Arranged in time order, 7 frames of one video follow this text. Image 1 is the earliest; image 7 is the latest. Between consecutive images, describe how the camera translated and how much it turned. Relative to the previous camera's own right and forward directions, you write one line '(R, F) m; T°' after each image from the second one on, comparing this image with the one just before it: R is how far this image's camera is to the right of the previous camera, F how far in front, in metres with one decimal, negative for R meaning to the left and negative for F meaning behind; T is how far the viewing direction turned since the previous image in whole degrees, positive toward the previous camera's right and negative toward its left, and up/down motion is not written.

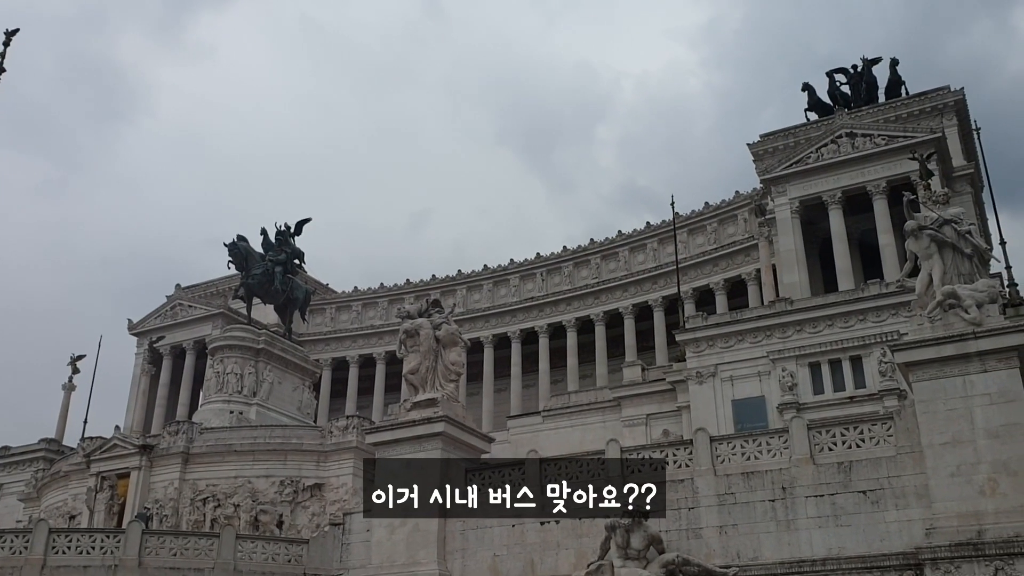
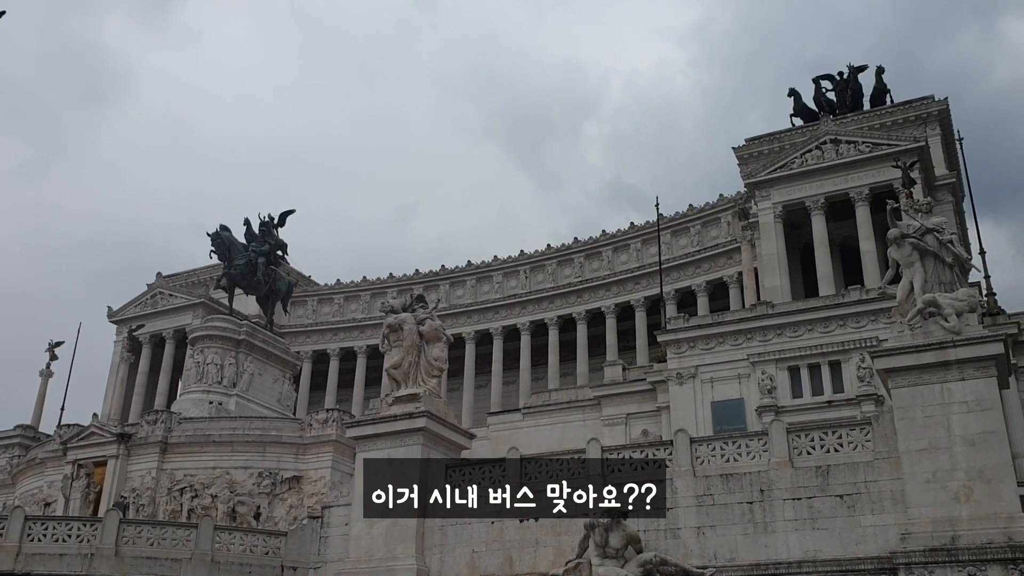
(0.0, 0.0) m; +1°
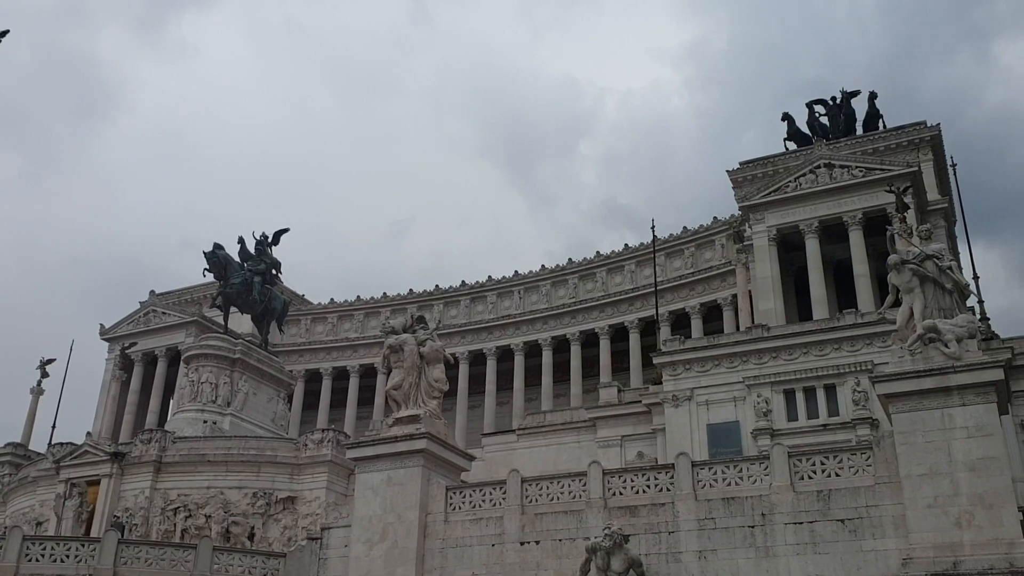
(-0.2, -0.1) m; 0°
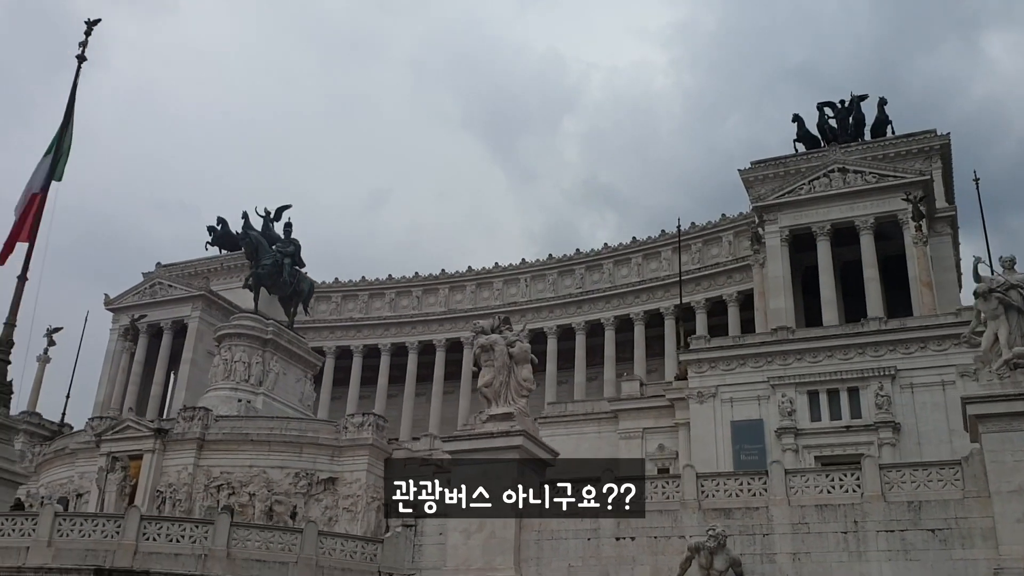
(-2.2, -0.8) m; +1°
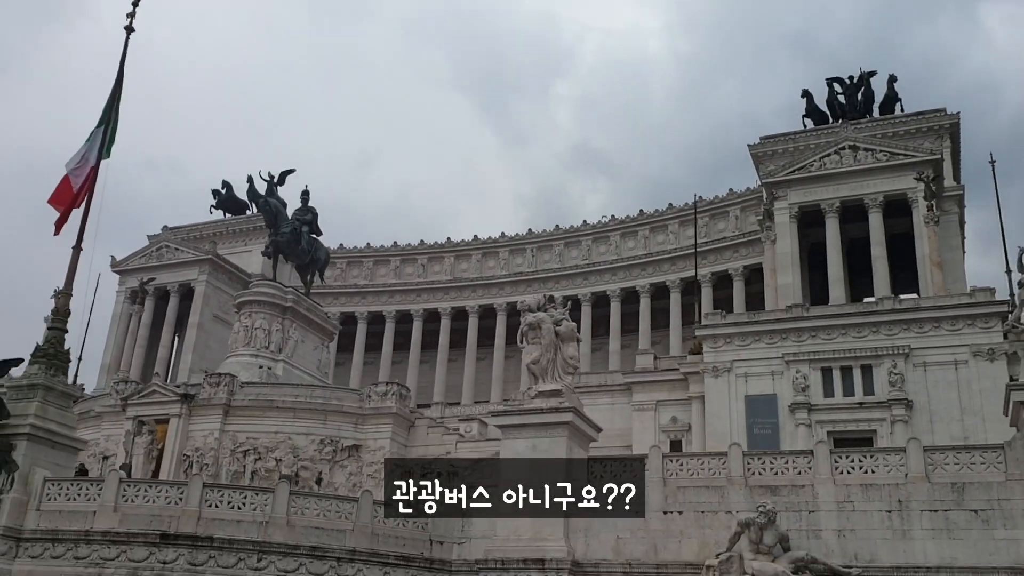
(-1.2, -0.4) m; +1°
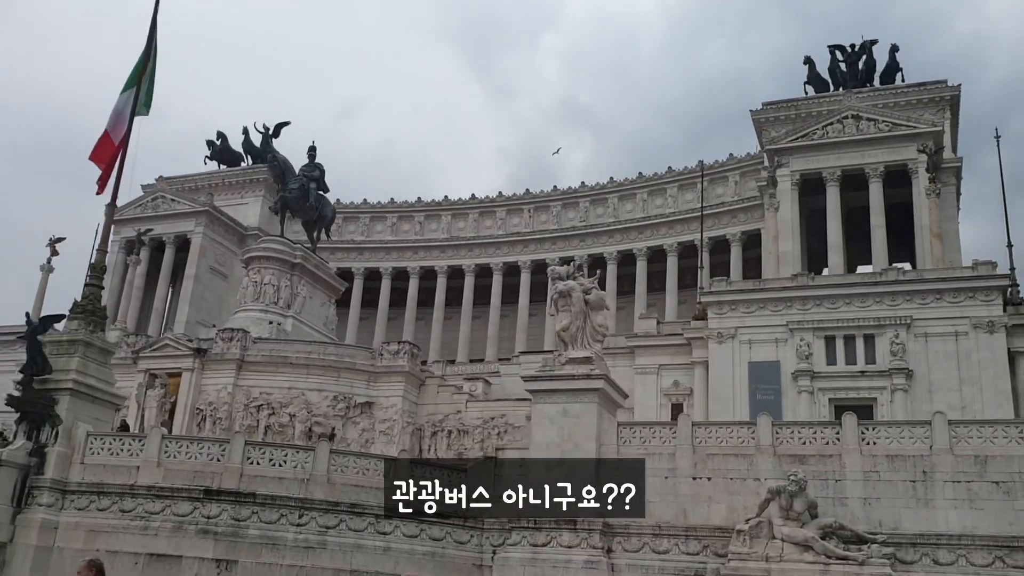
(-1.0, -0.3) m; +1°
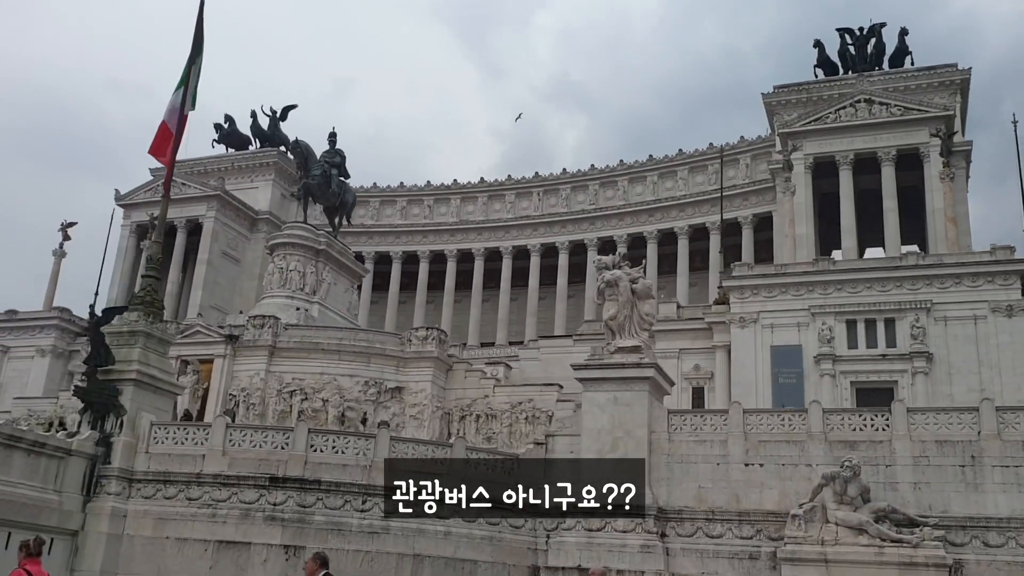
(-1.1, -0.4) m; 0°
